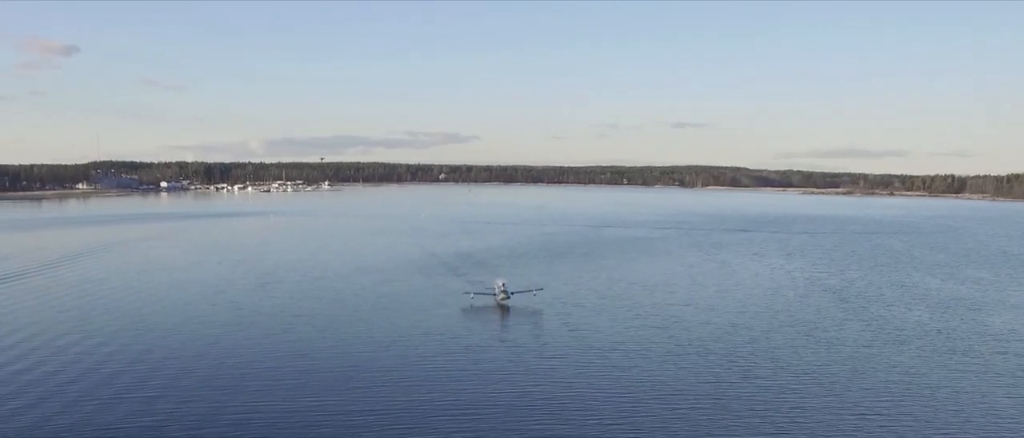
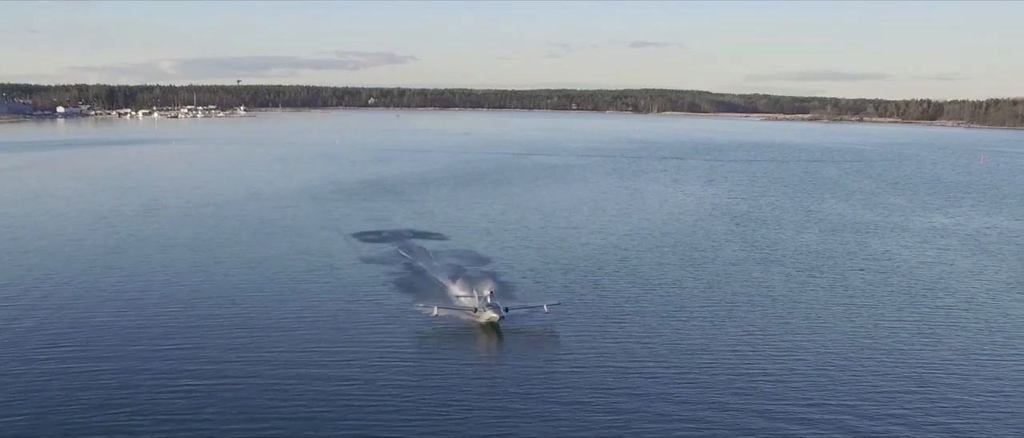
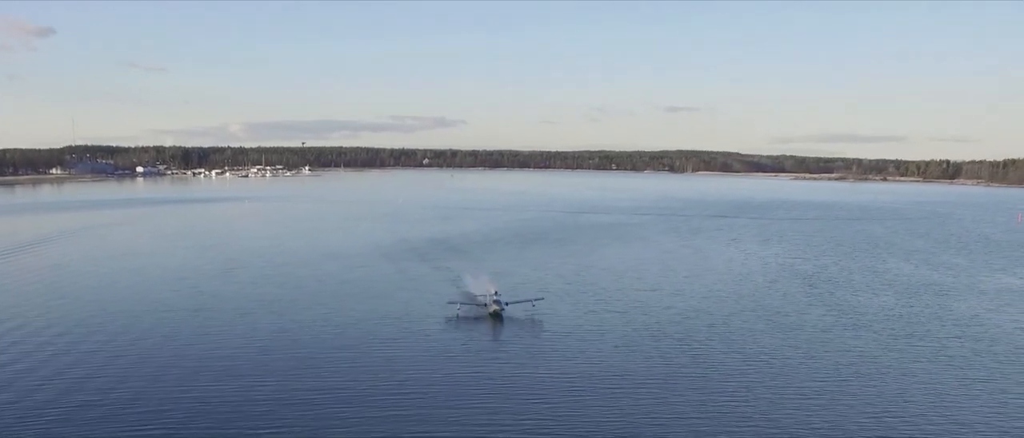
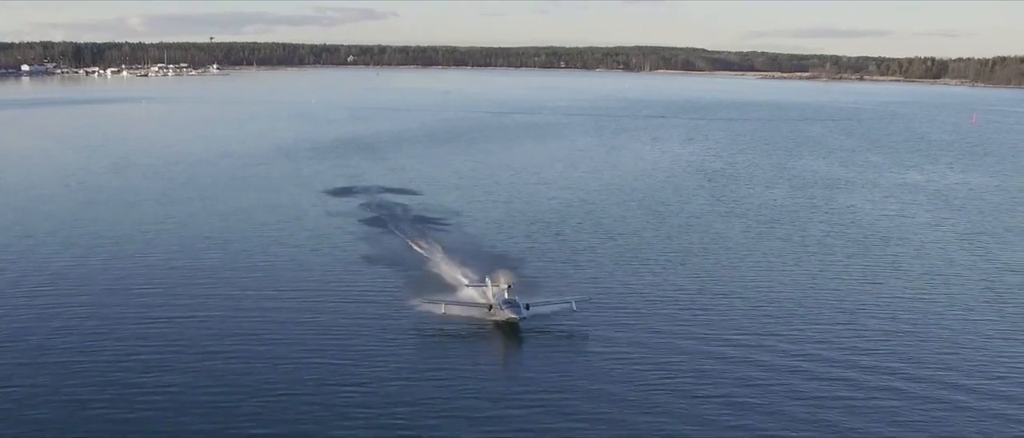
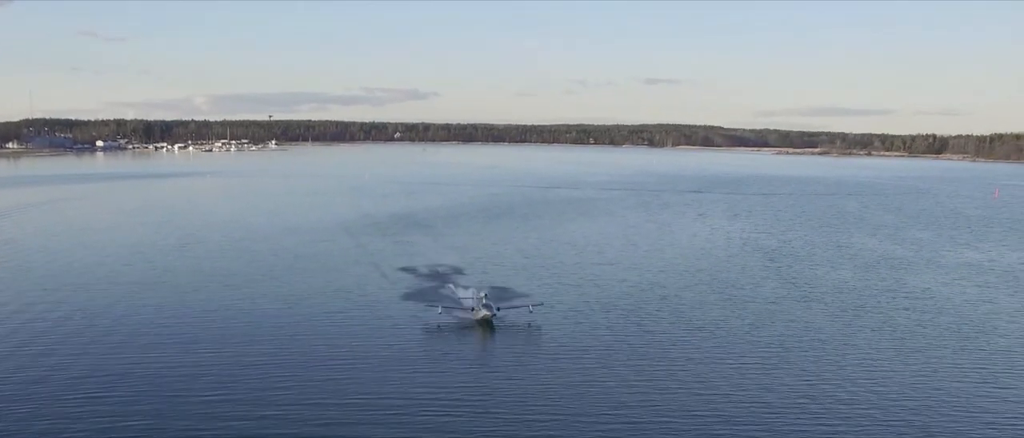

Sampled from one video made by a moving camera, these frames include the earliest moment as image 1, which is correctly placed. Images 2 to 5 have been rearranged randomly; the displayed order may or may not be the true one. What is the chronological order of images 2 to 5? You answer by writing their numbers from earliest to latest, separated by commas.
3, 5, 2, 4
